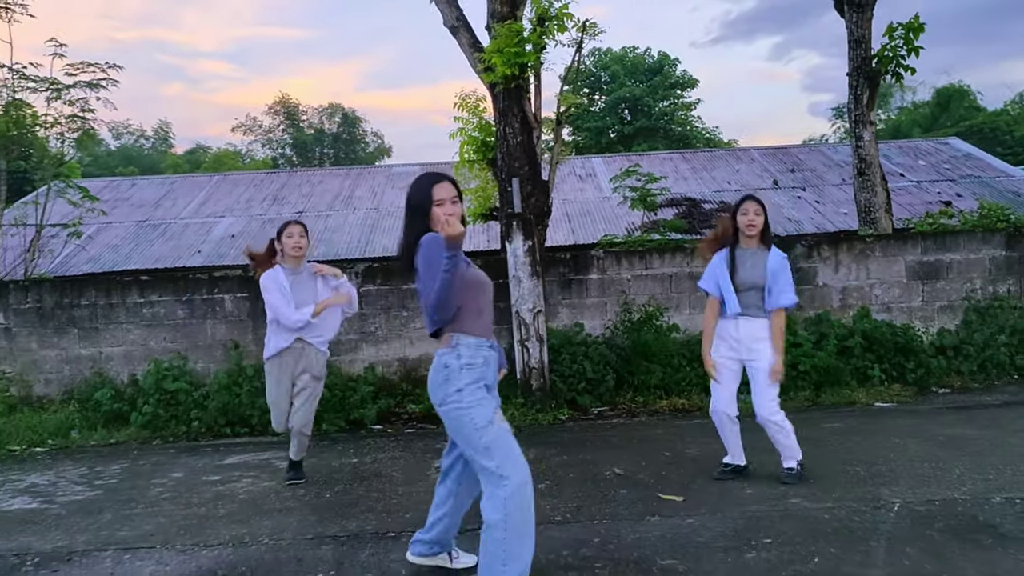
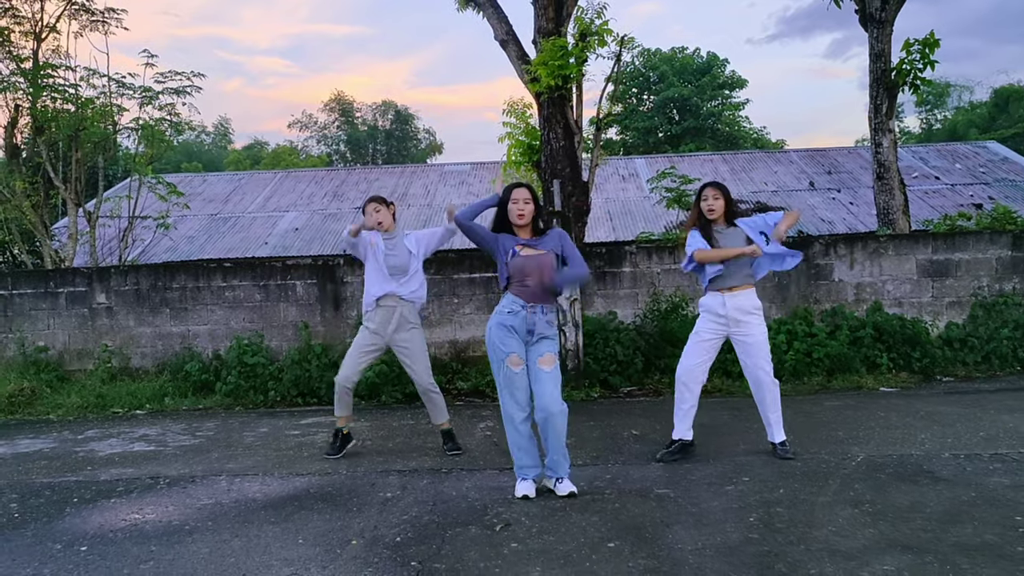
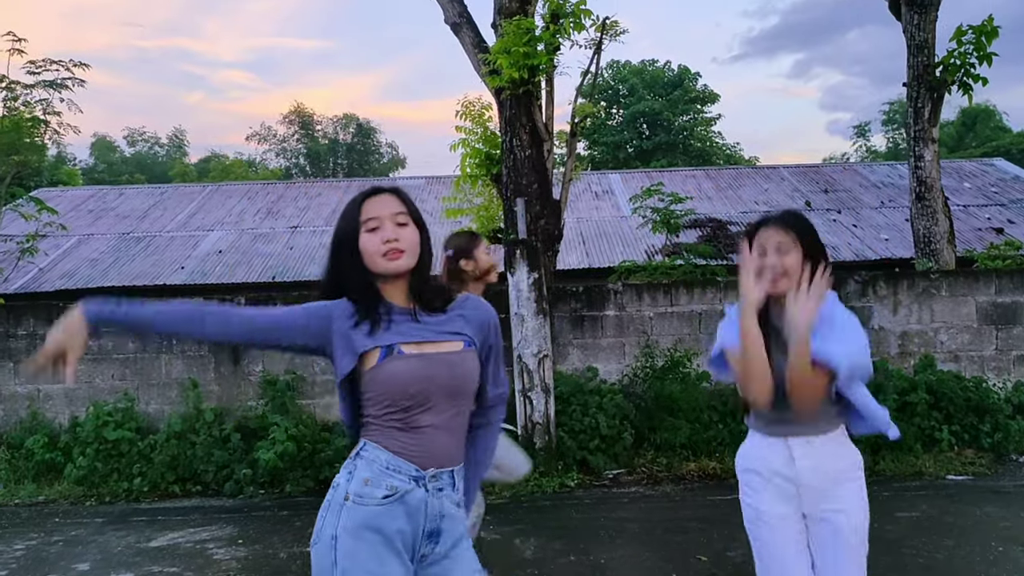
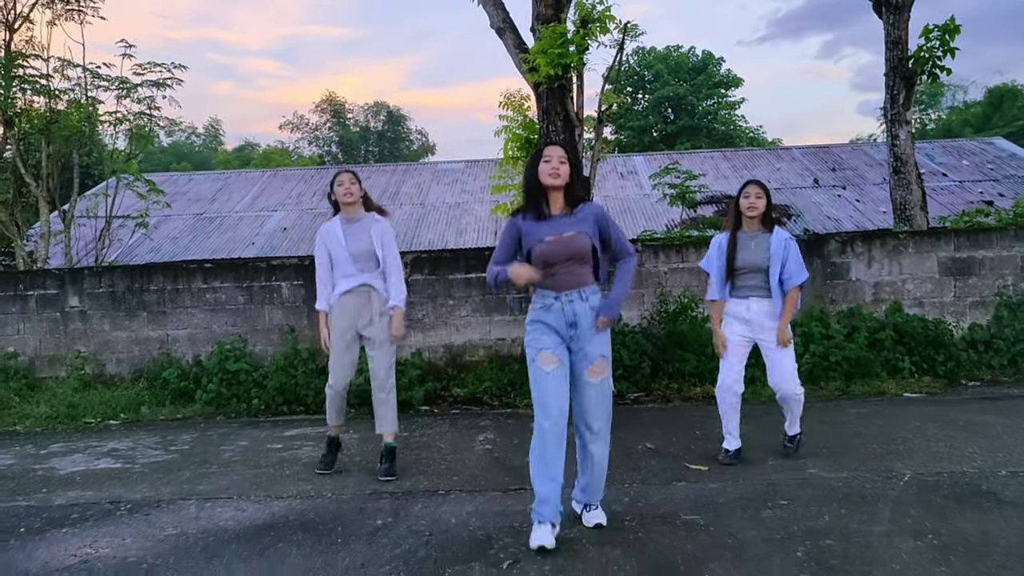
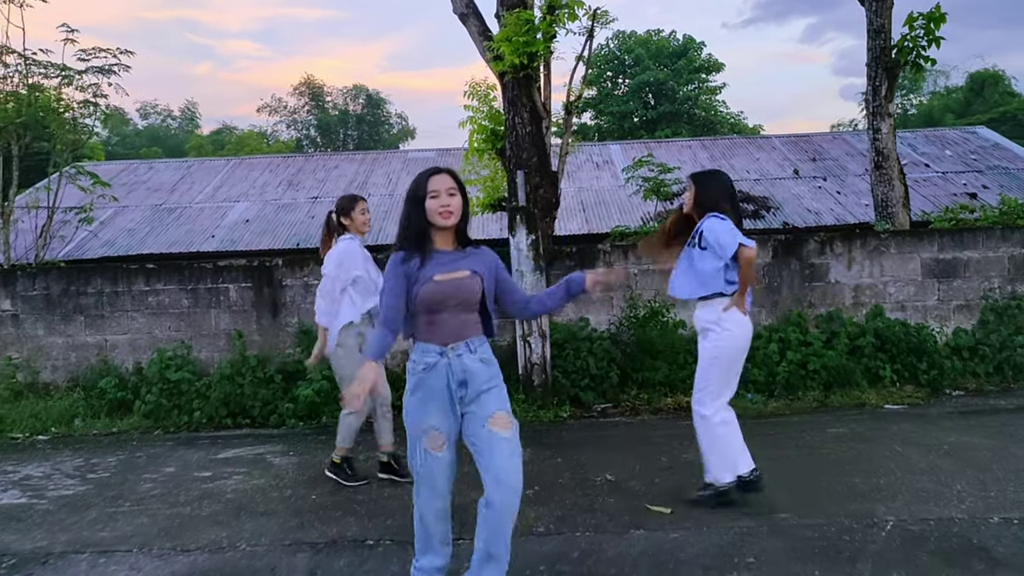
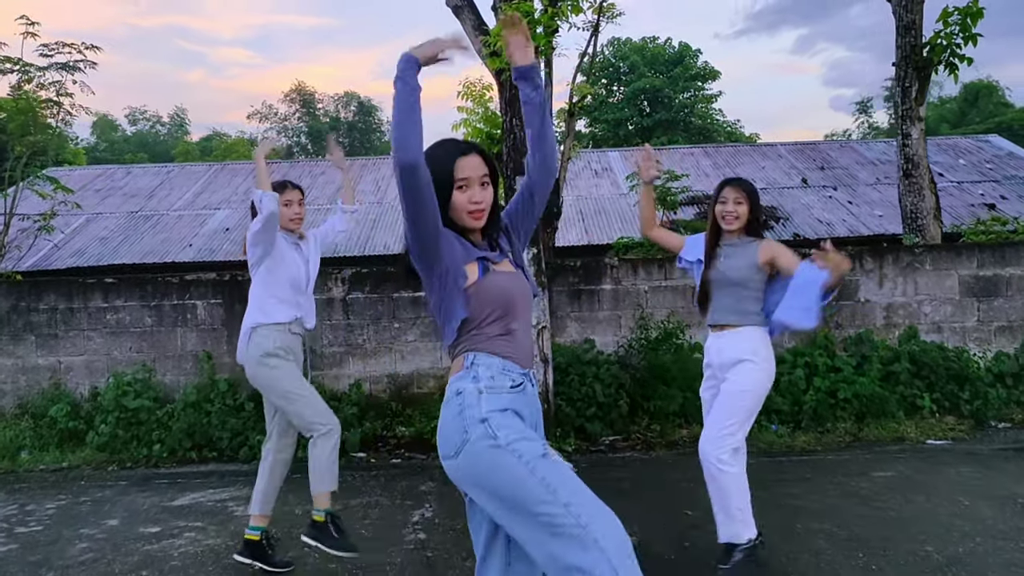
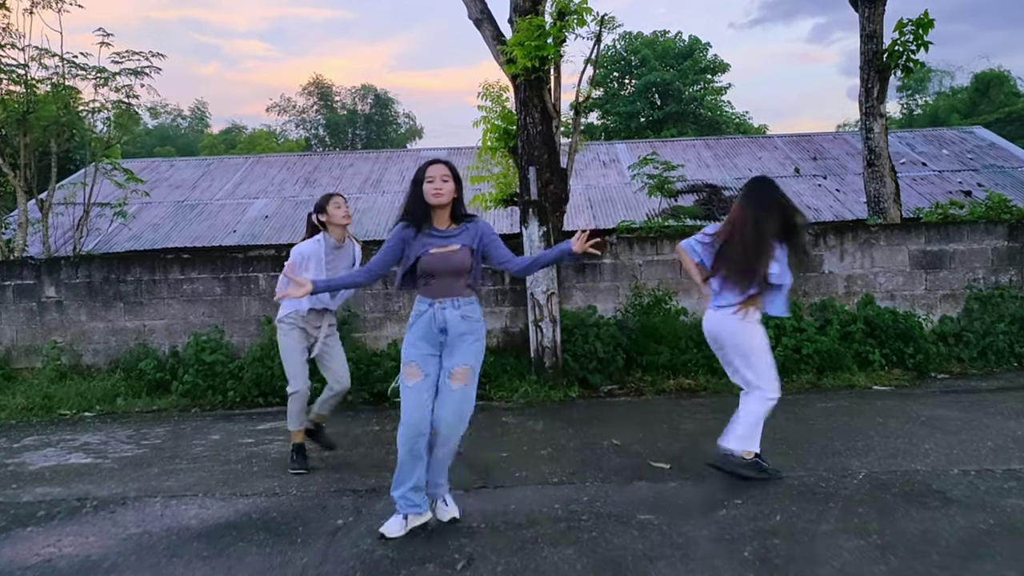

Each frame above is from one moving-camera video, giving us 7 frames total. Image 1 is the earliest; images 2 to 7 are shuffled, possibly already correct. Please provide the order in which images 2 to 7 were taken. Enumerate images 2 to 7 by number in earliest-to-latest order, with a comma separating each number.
4, 2, 7, 5, 6, 3
